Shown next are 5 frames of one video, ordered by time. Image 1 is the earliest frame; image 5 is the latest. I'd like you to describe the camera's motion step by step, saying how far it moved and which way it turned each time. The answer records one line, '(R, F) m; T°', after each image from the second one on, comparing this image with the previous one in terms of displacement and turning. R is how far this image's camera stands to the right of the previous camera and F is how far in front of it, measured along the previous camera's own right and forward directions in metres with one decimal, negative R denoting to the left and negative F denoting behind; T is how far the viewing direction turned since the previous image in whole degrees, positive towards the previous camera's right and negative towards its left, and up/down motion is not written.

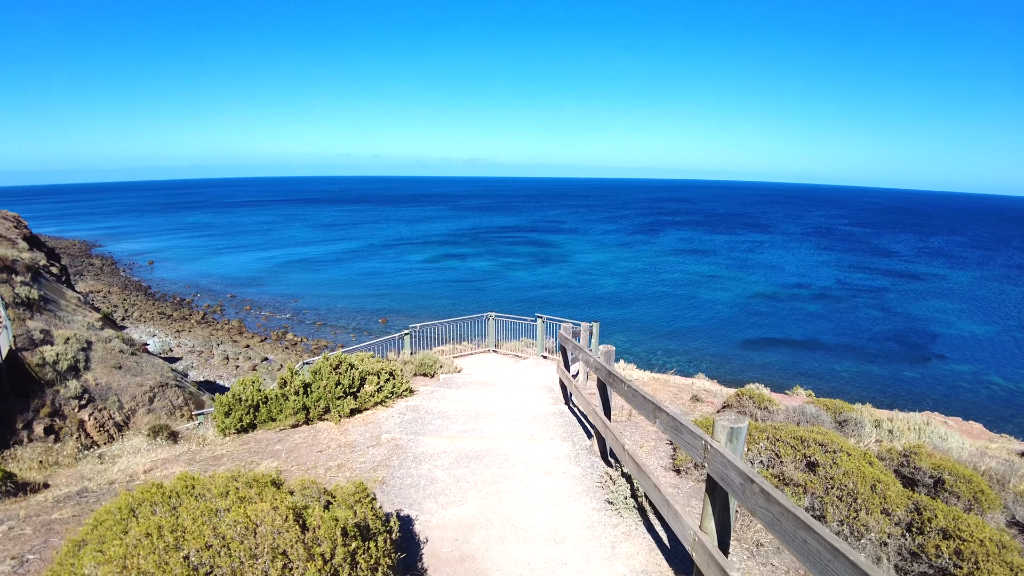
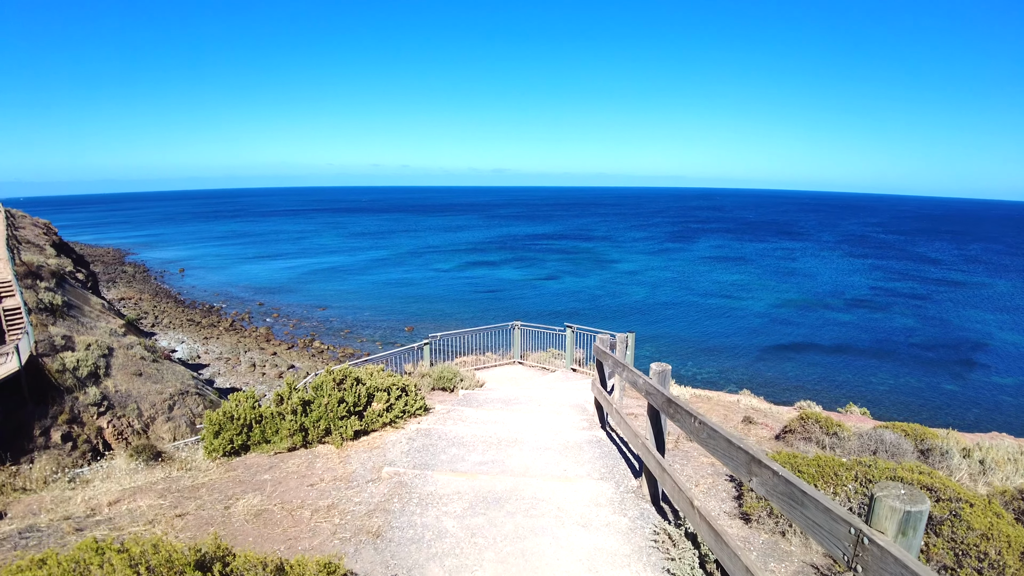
(0.0, +0.9) m; -2°
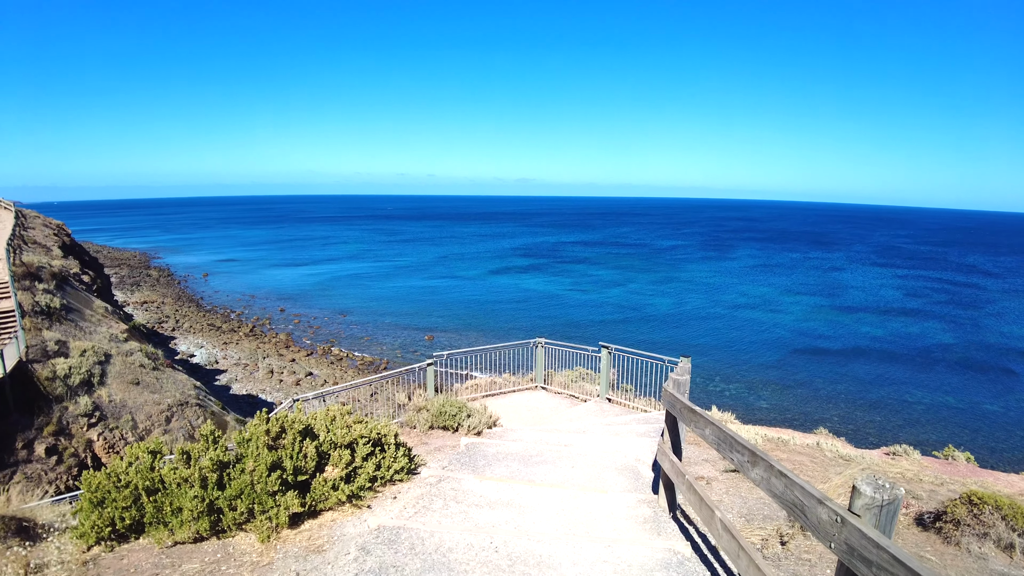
(0.0, +2.1) m; -2°
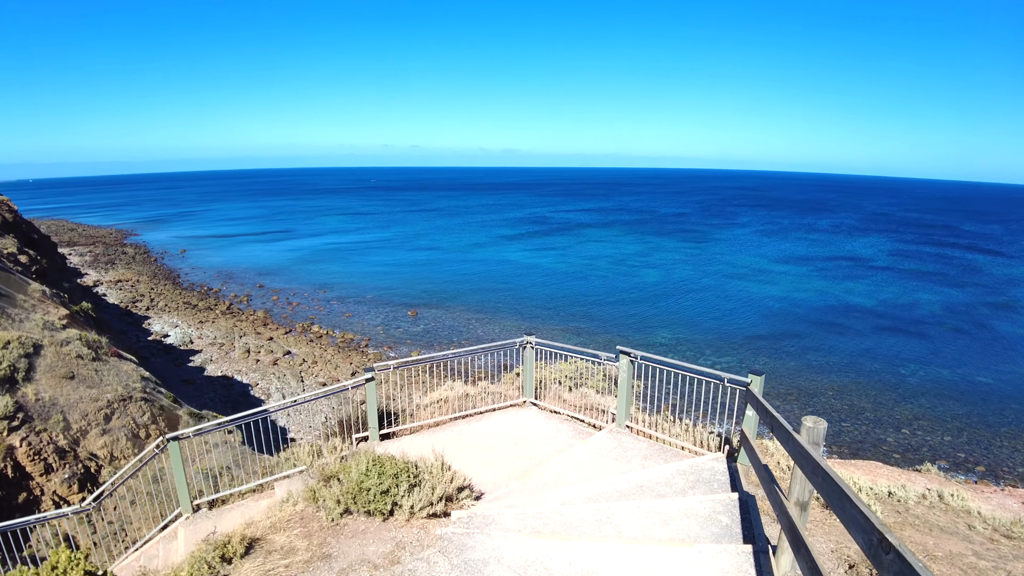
(+0.1, +2.8) m; +1°
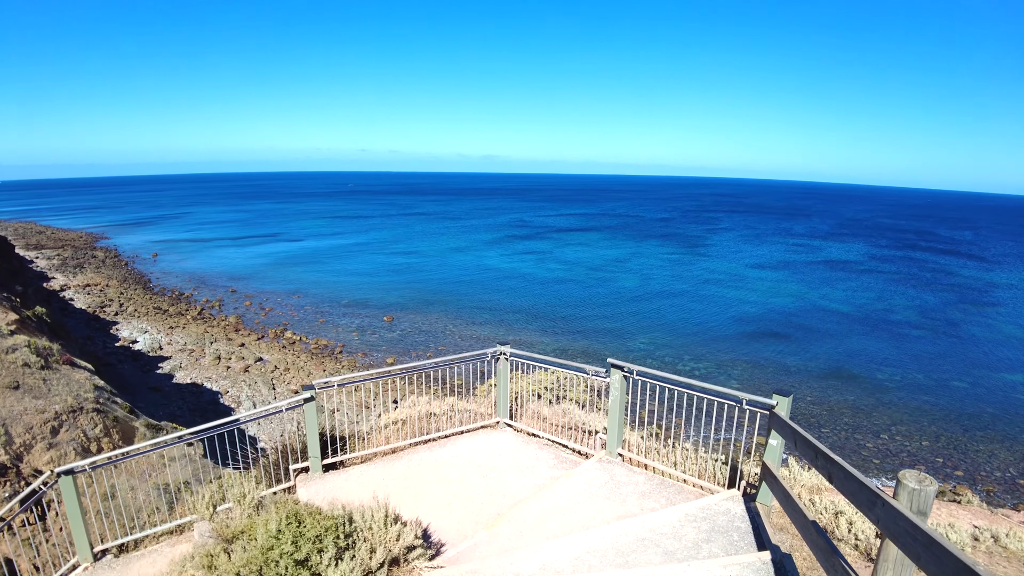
(+0.1, +1.0) m; +2°
